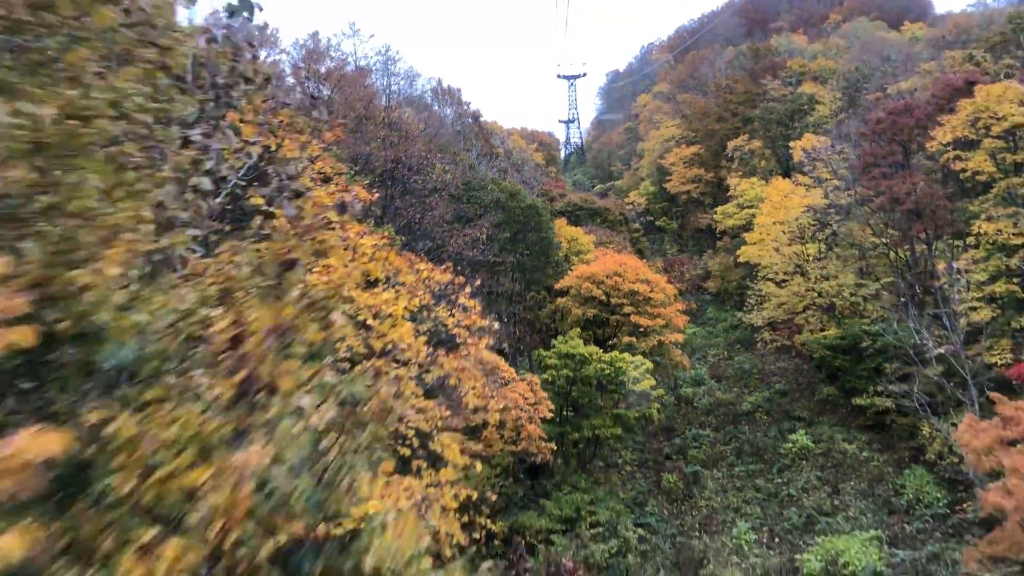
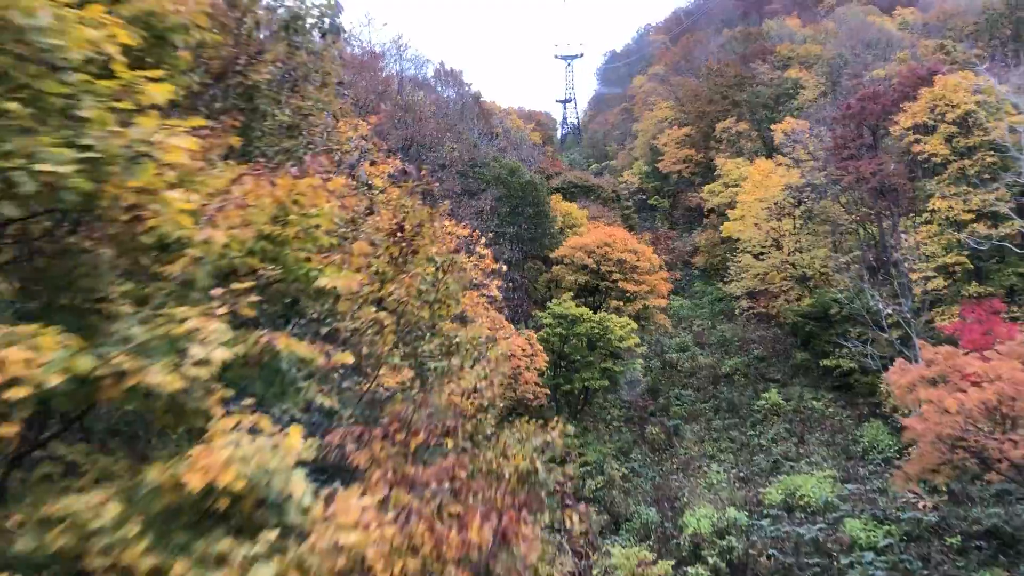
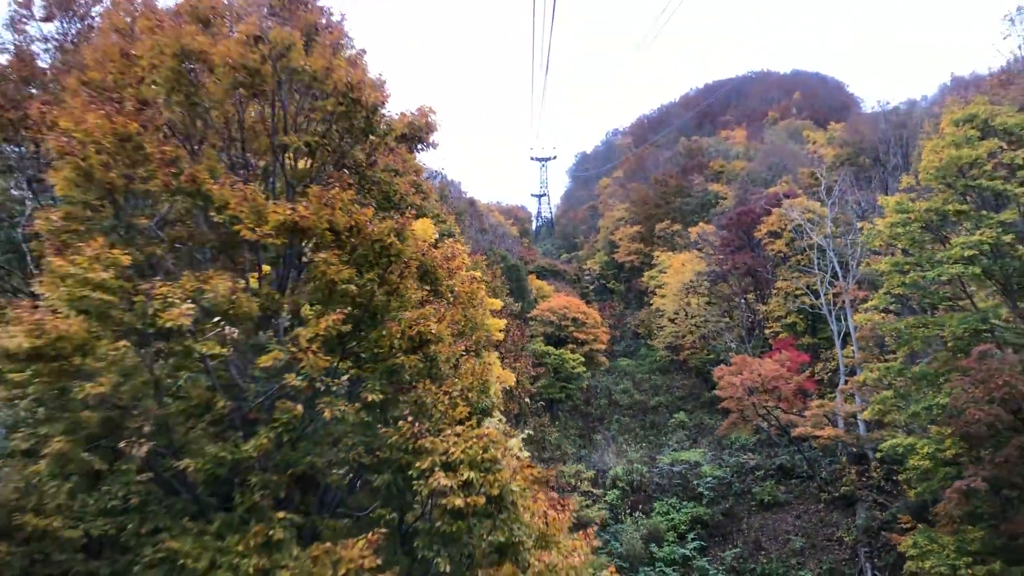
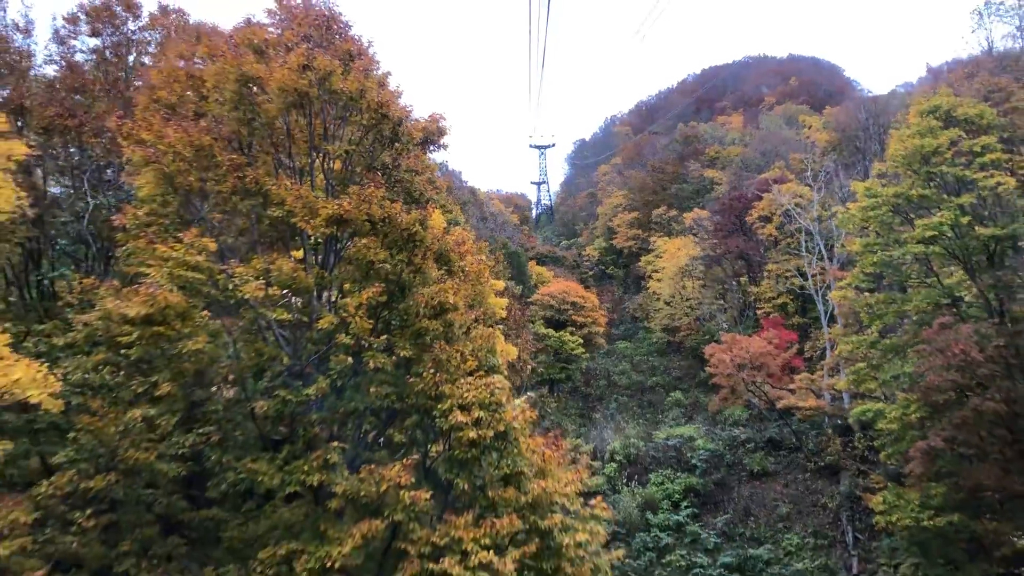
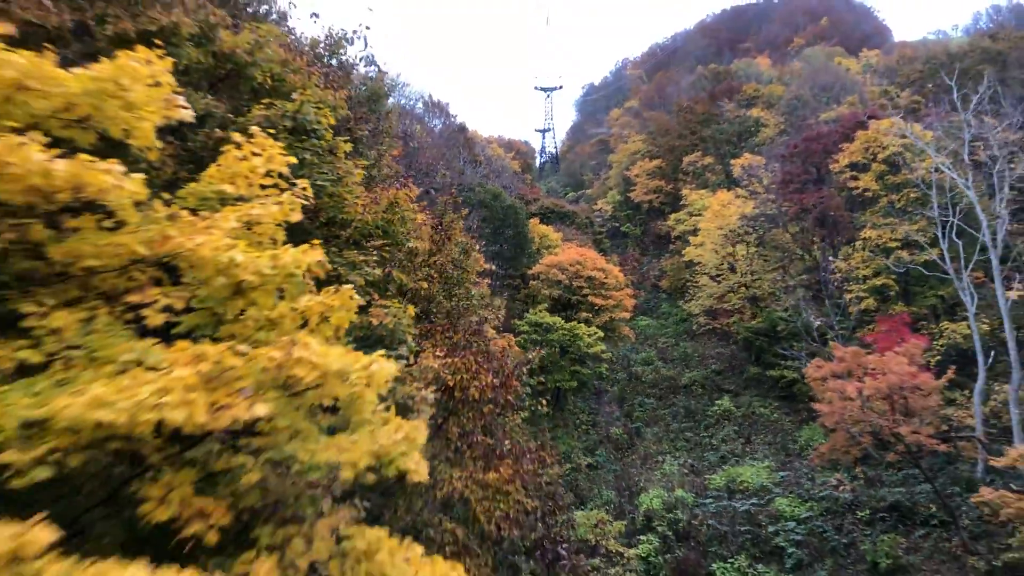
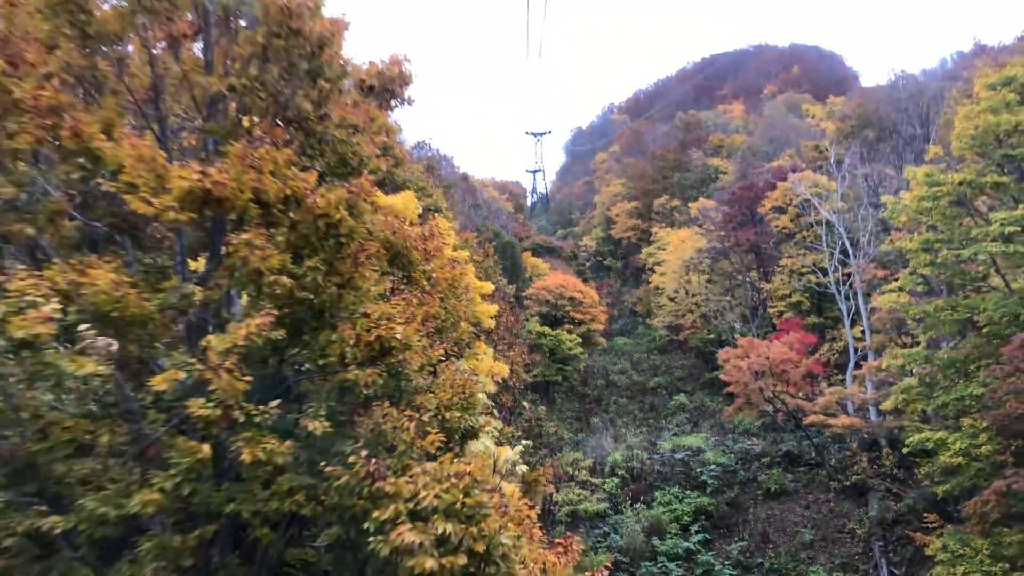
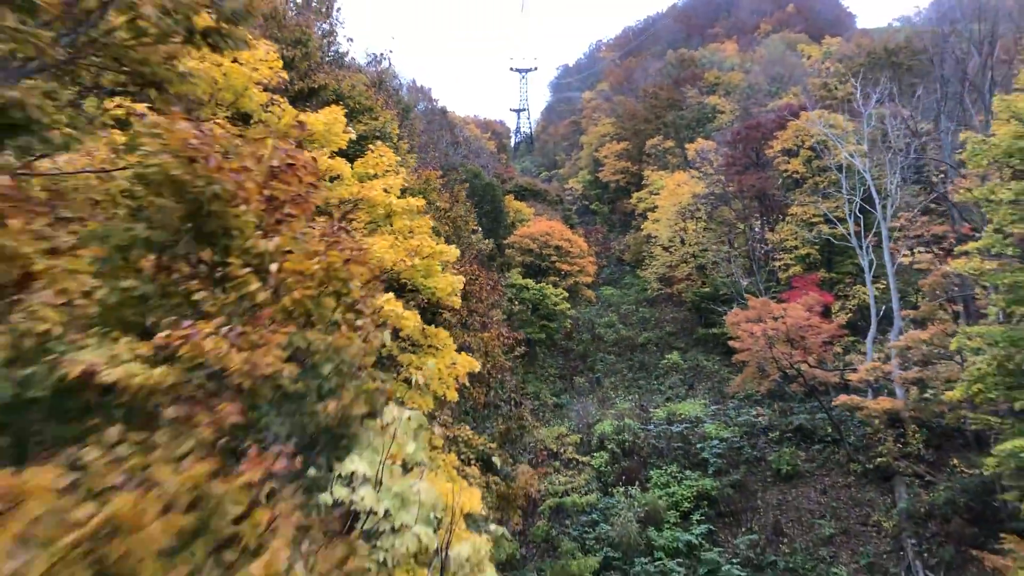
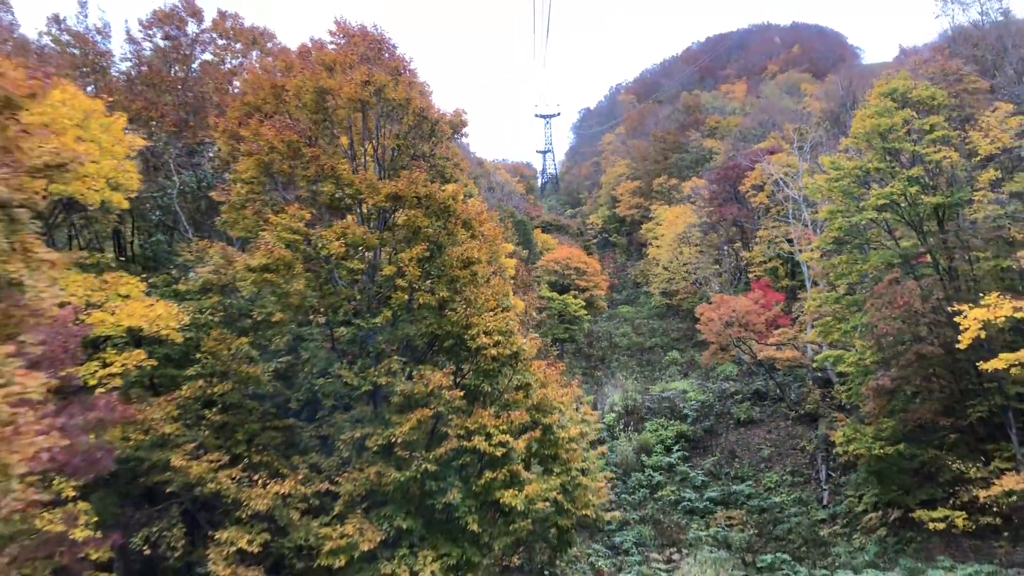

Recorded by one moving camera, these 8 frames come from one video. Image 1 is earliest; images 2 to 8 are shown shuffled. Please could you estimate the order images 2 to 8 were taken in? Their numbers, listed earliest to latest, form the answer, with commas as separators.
2, 5, 7, 6, 3, 4, 8
